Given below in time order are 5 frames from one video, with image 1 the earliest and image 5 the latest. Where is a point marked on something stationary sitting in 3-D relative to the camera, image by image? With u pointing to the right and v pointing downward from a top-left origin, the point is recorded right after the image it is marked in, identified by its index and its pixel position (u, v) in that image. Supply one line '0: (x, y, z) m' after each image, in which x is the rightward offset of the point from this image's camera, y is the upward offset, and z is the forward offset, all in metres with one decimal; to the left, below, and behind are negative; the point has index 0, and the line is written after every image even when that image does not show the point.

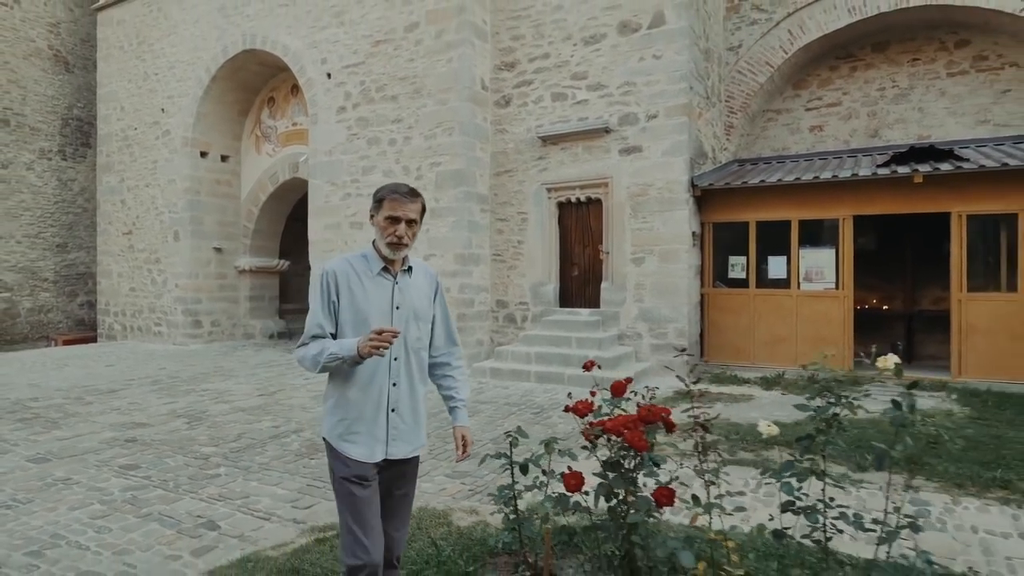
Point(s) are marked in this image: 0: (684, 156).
0: (+1.9, +1.5, +6.9) m
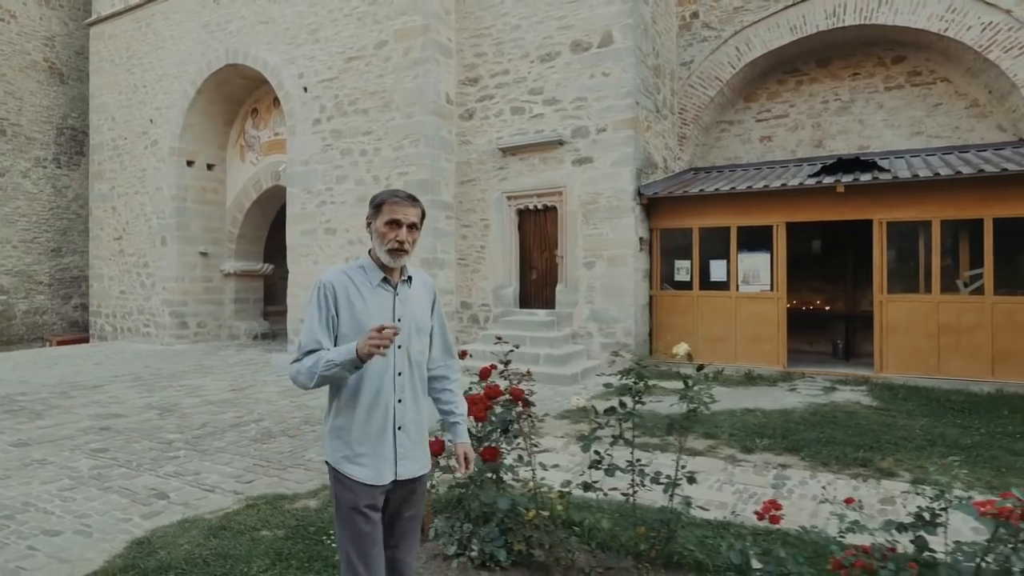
0: (+1.4, +1.4, +7.3) m
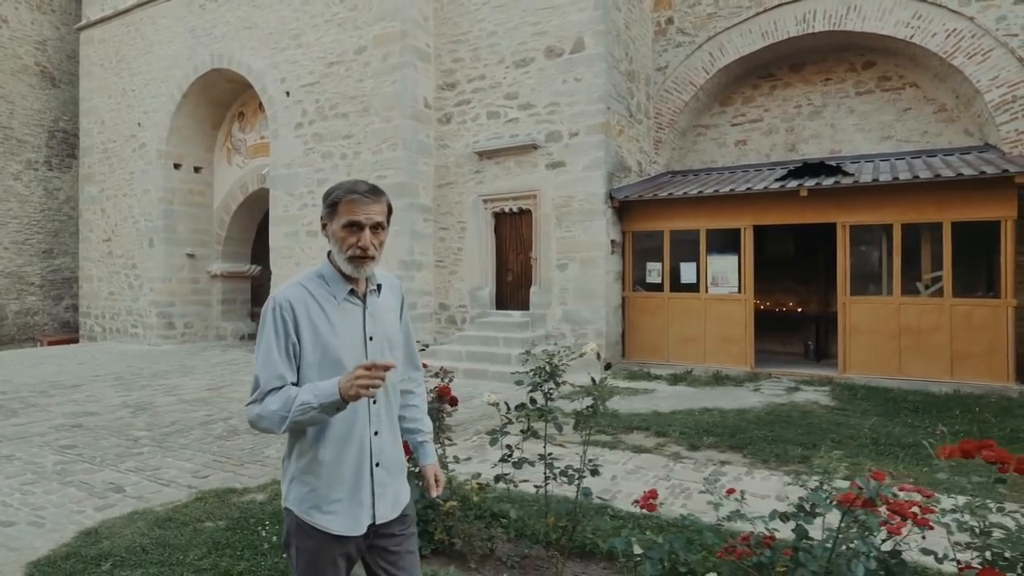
0: (+1.1, +1.4, +7.5) m
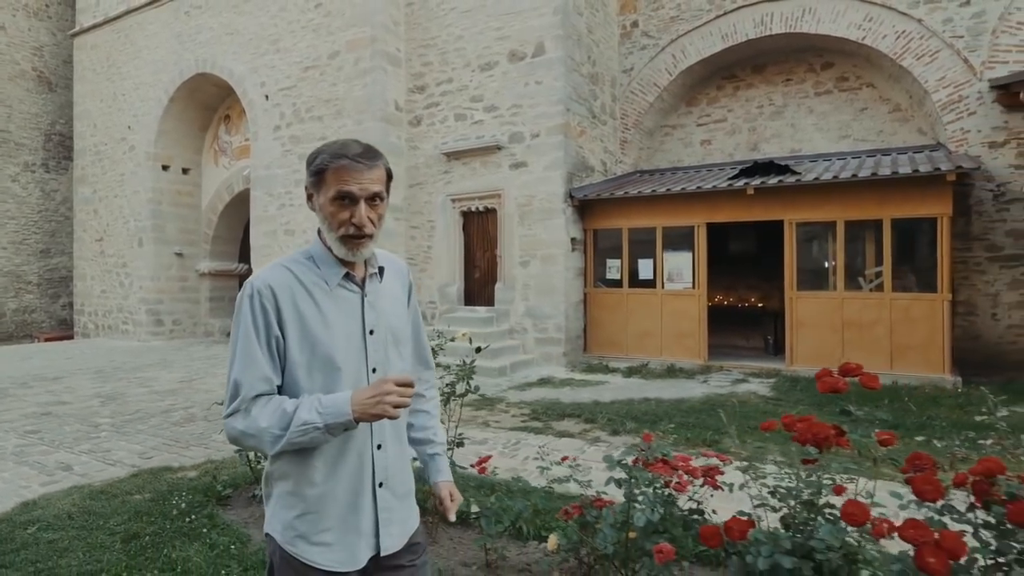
0: (+0.6, +1.5, +7.7) m
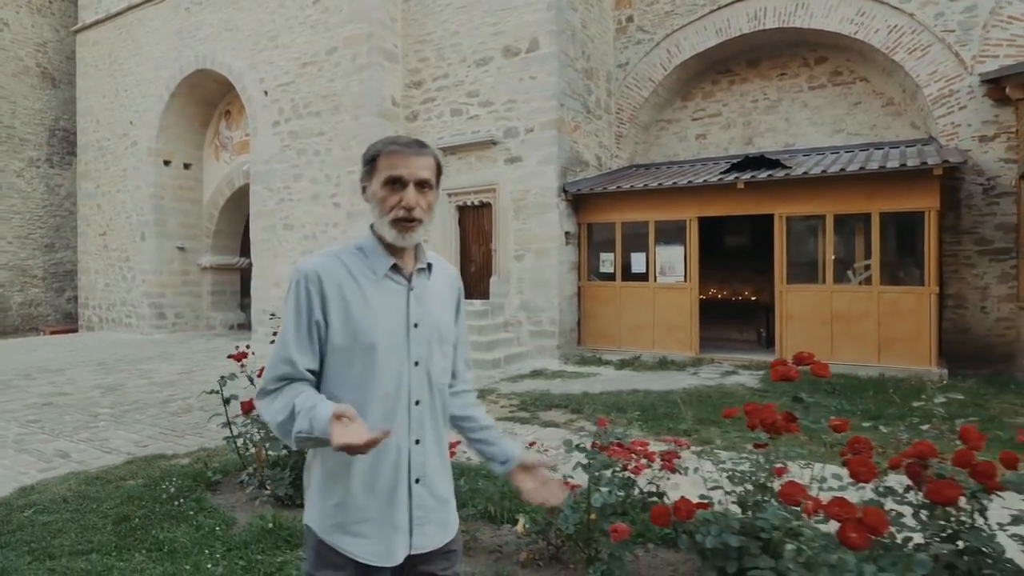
0: (+0.5, +1.6, +7.8) m
